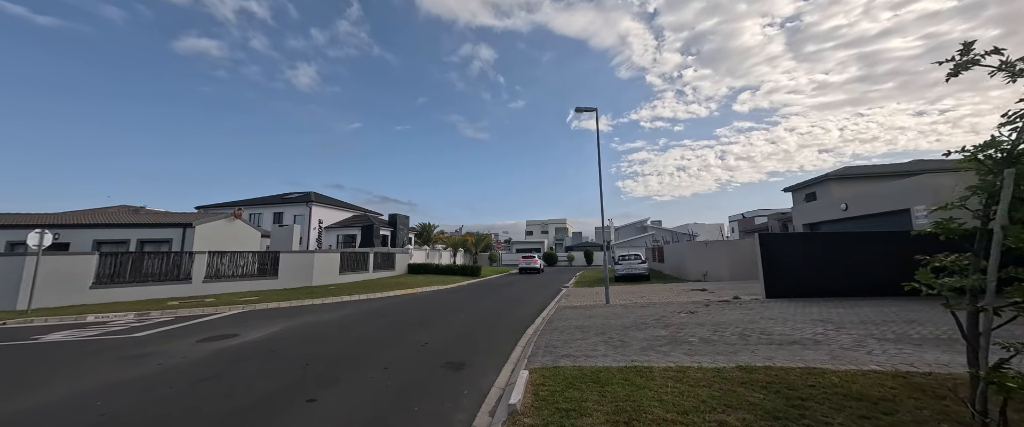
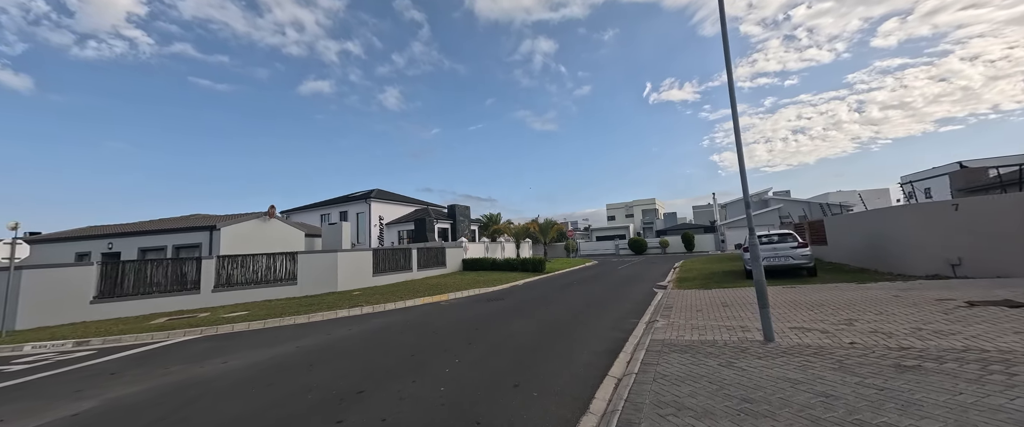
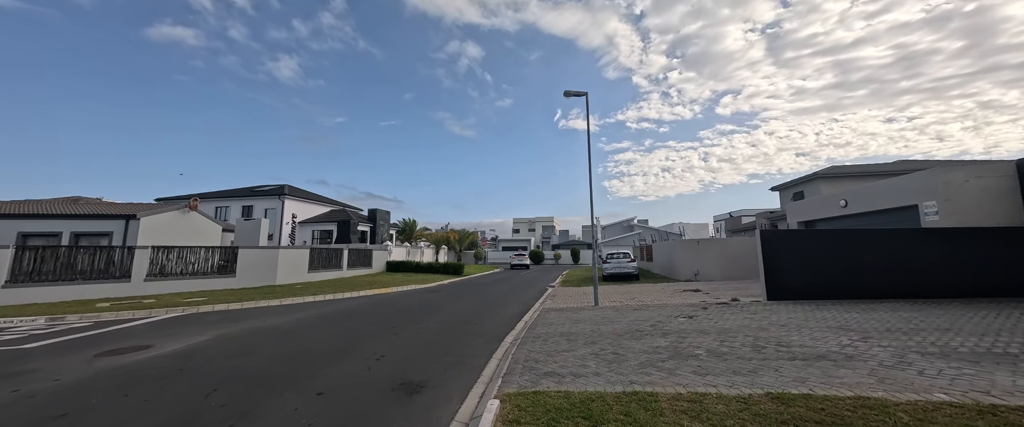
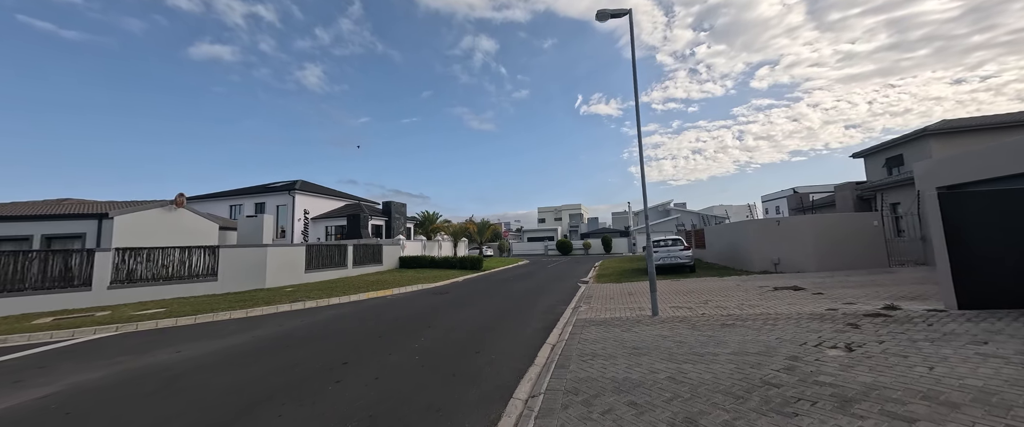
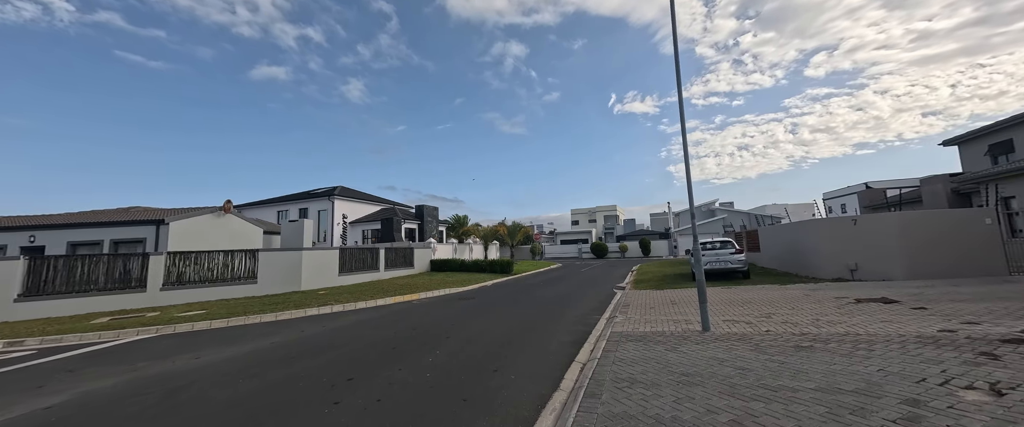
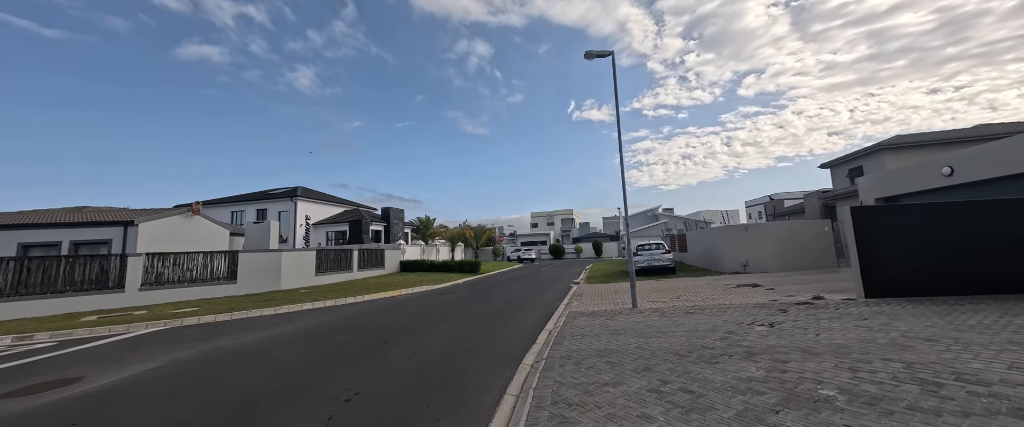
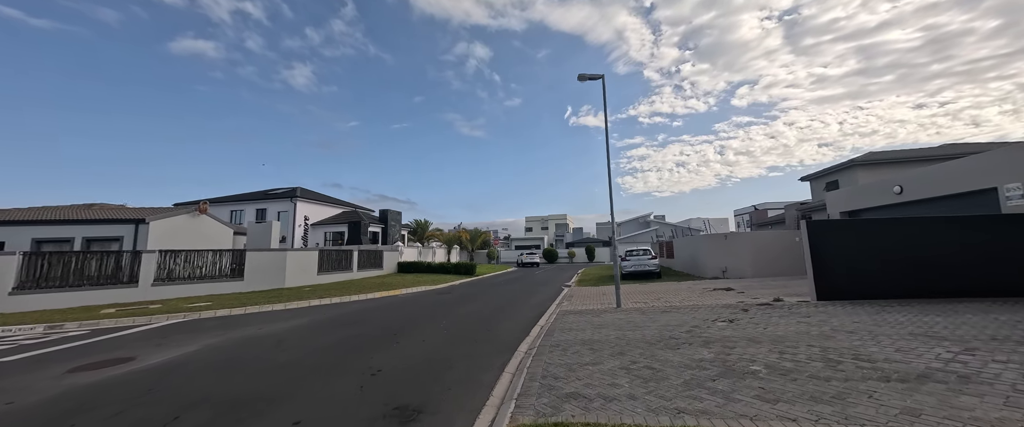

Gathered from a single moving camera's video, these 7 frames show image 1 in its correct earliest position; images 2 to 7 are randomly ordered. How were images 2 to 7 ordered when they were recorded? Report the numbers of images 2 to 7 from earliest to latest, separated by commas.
3, 7, 6, 4, 5, 2
